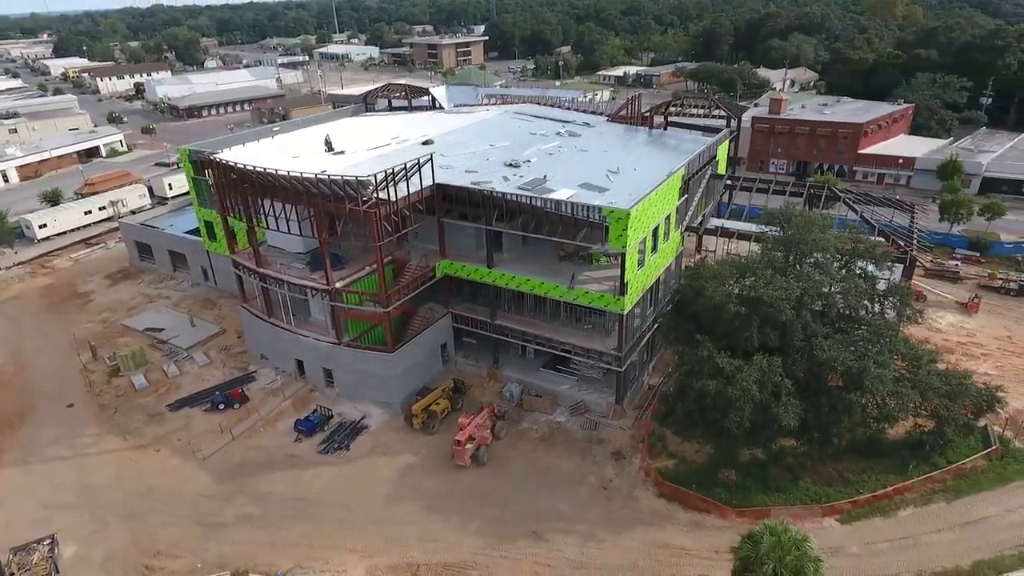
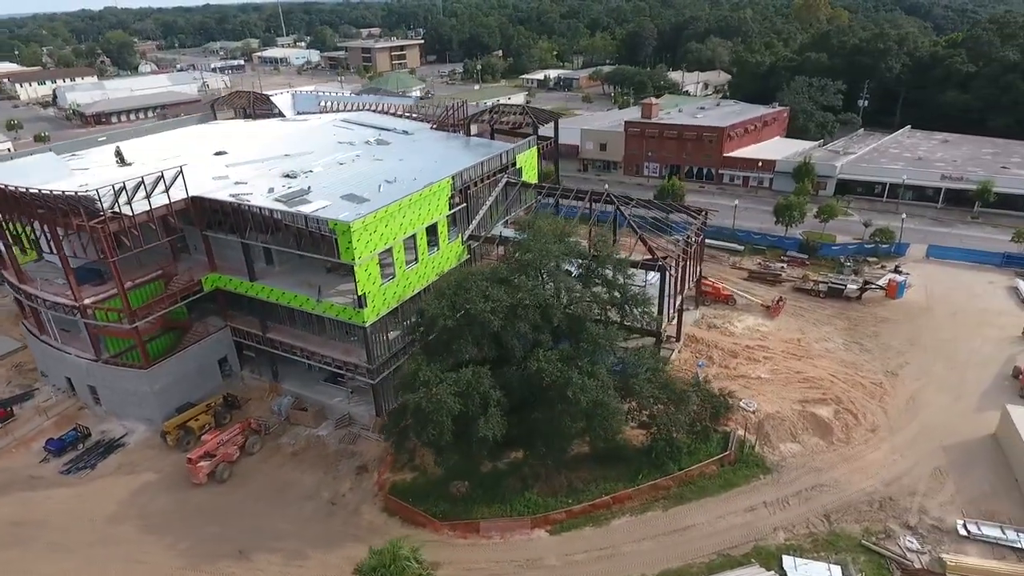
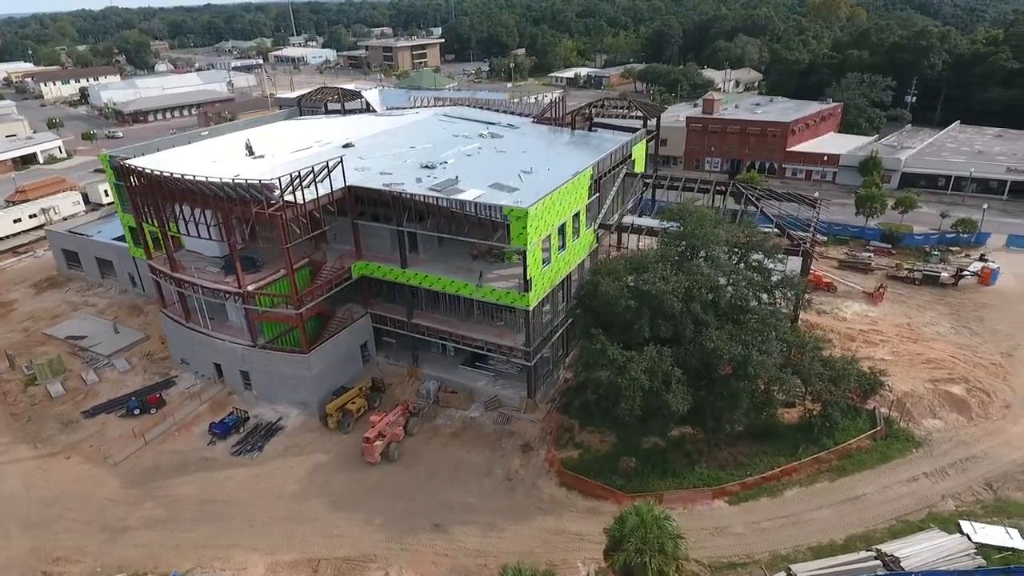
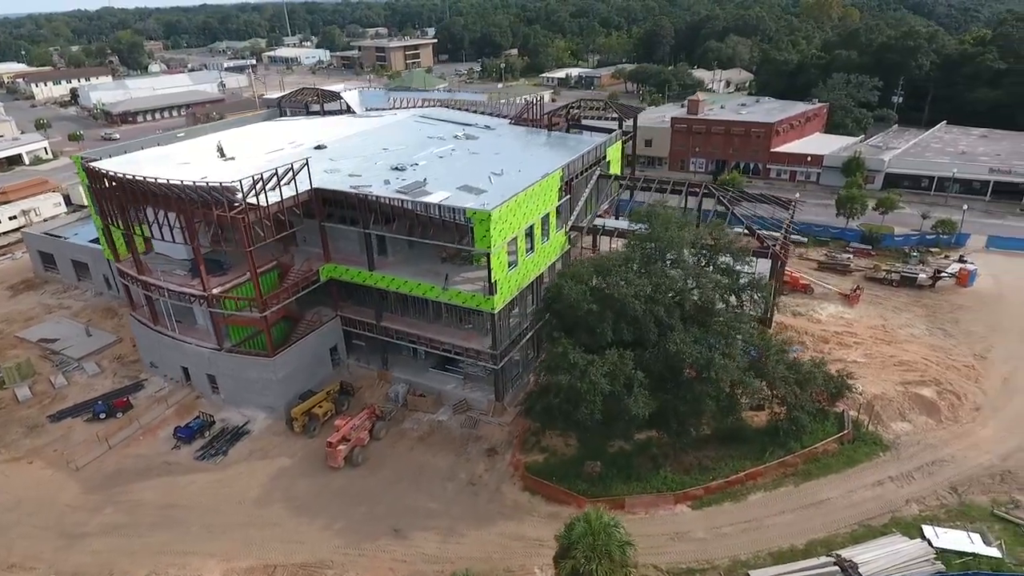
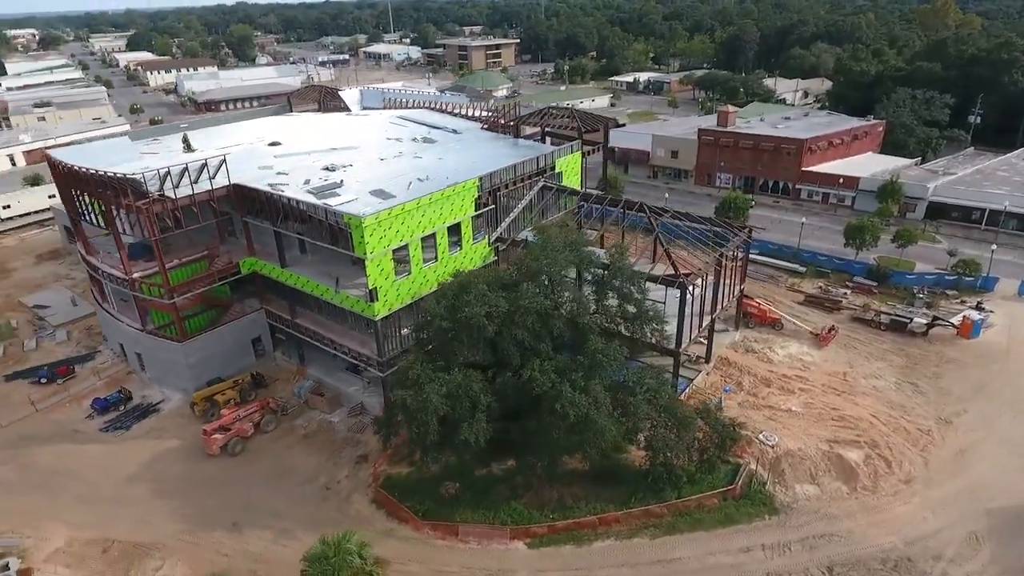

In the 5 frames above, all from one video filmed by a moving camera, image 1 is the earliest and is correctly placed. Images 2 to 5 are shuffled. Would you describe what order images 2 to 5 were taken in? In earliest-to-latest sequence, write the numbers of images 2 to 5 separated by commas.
3, 4, 2, 5
